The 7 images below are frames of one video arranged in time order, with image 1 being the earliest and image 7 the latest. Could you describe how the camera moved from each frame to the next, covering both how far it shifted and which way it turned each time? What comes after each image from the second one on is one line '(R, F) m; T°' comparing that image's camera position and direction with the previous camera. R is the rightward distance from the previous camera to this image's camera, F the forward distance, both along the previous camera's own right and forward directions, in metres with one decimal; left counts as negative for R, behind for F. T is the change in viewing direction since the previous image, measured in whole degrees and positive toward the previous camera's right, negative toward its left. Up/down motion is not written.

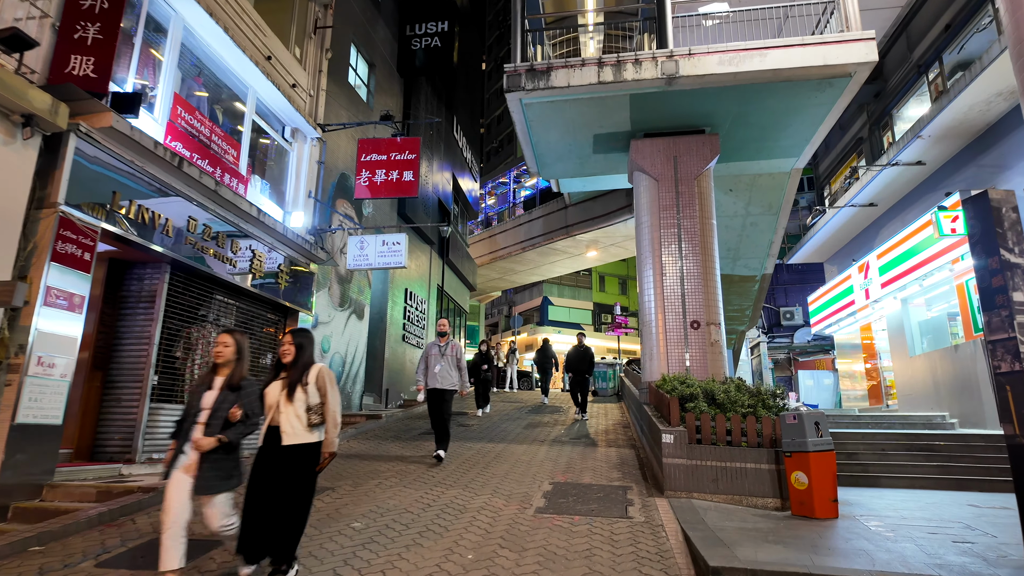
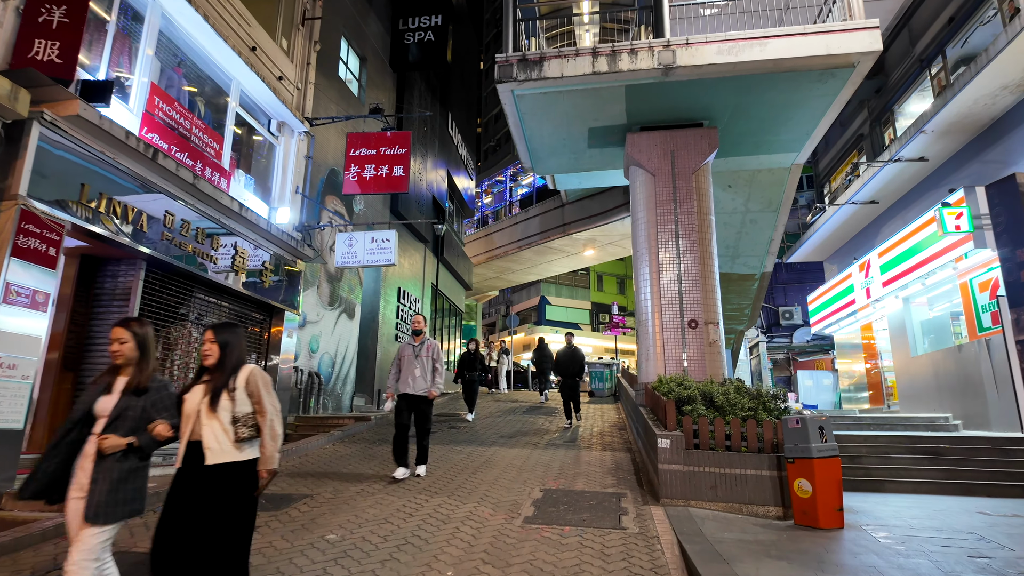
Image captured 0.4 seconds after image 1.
(+0.1, +0.3) m; 0°
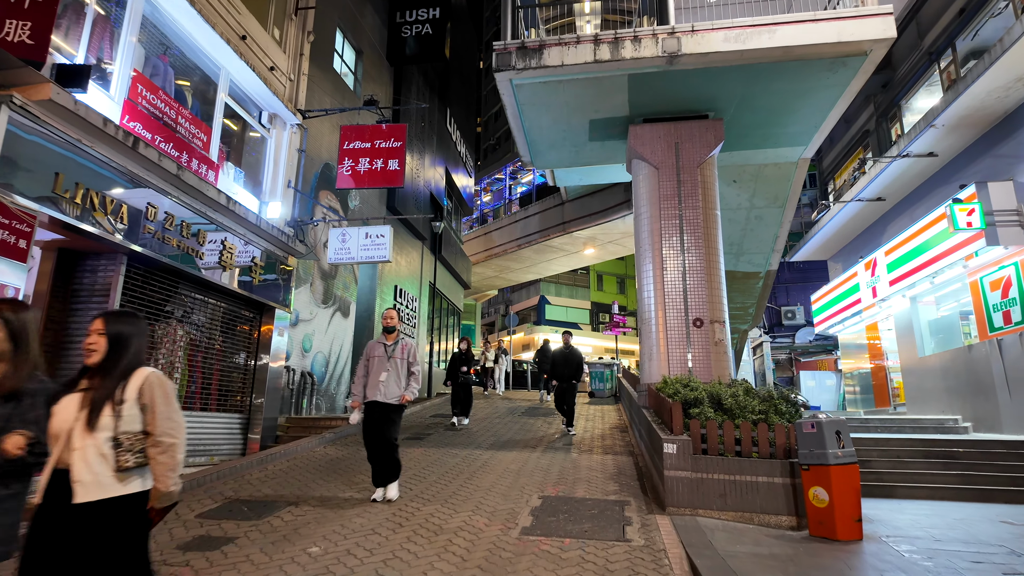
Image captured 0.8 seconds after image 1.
(0.0, +0.3) m; 0°
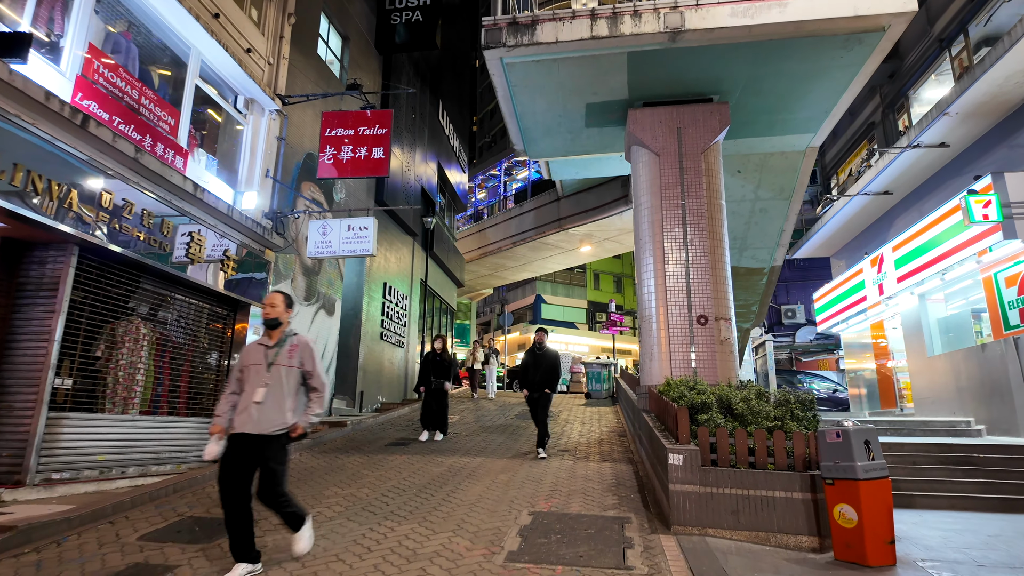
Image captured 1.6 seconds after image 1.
(+0.1, +0.6) m; 0°
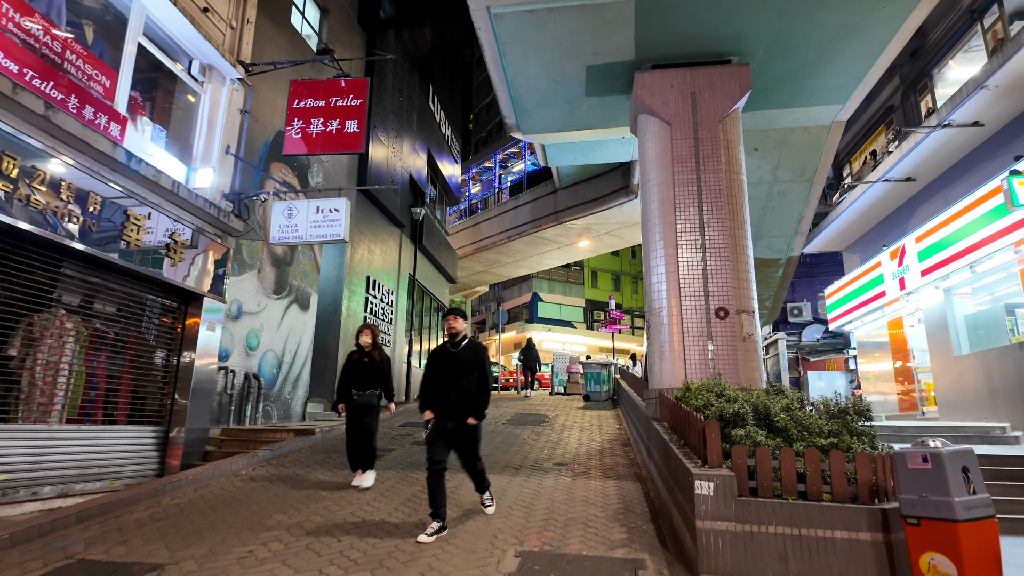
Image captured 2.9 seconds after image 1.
(+0.1, +1.1) m; 0°
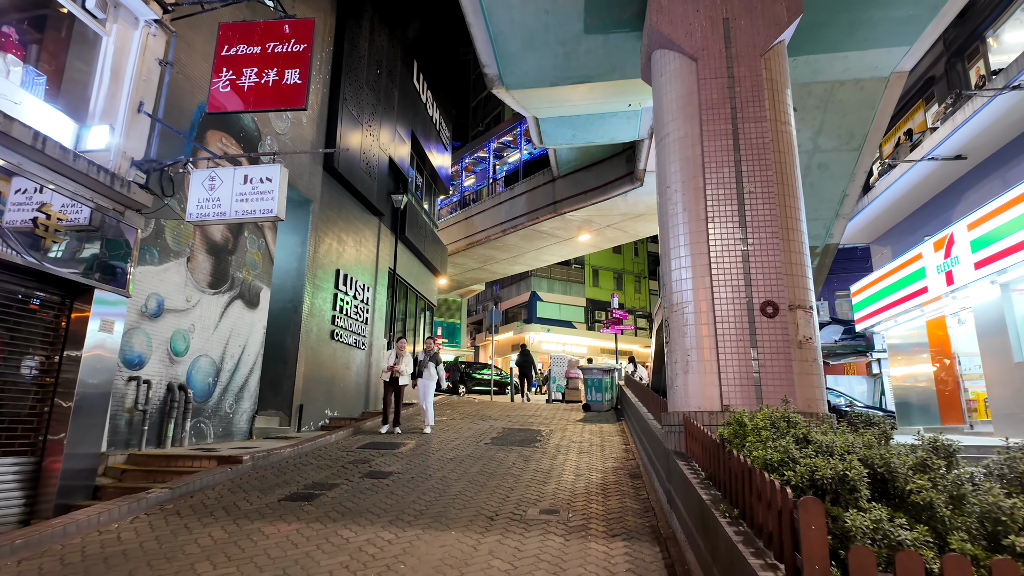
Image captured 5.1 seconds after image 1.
(+0.2, +1.7) m; 0°
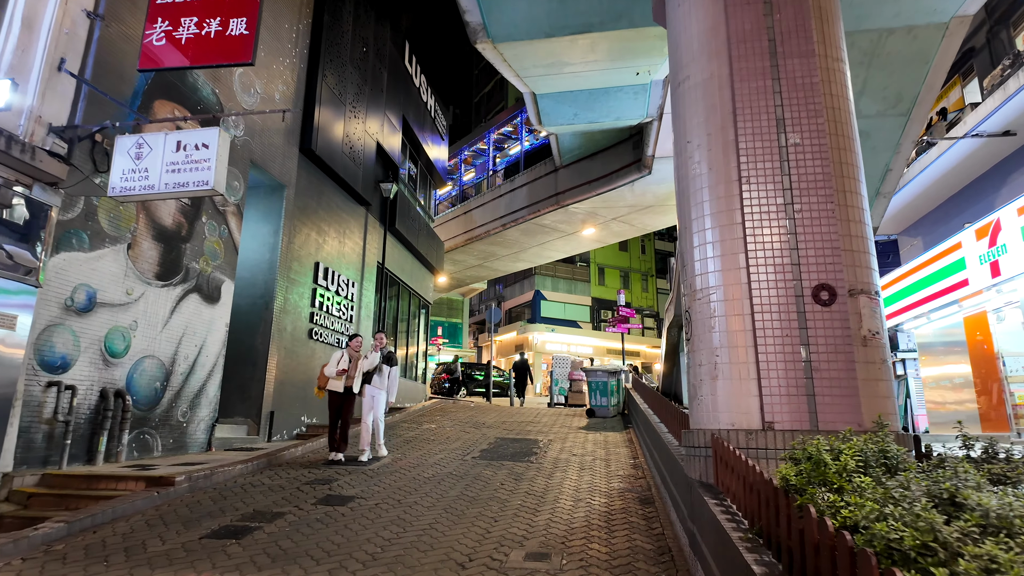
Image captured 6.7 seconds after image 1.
(+0.2, +1.1) m; -1°
